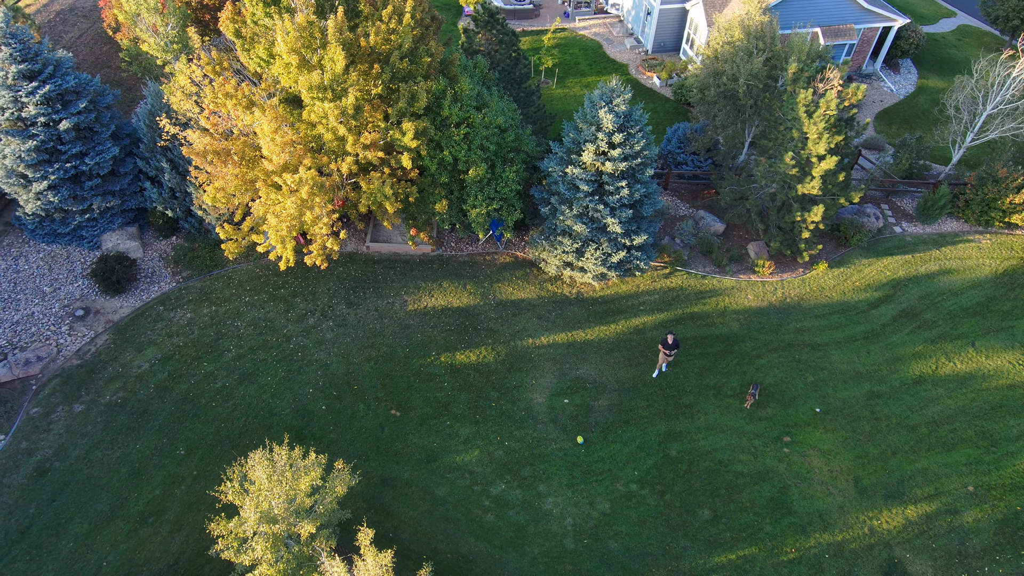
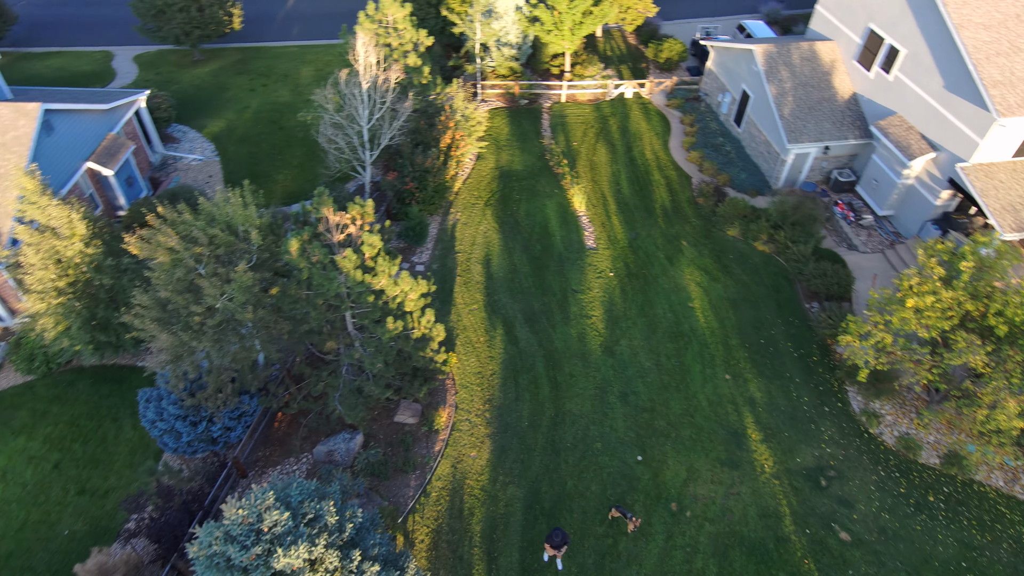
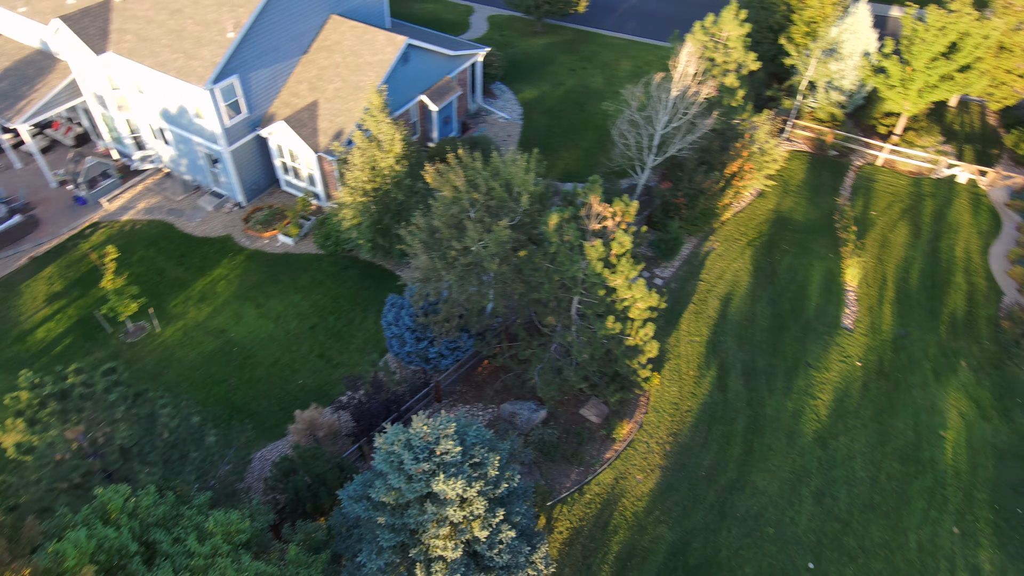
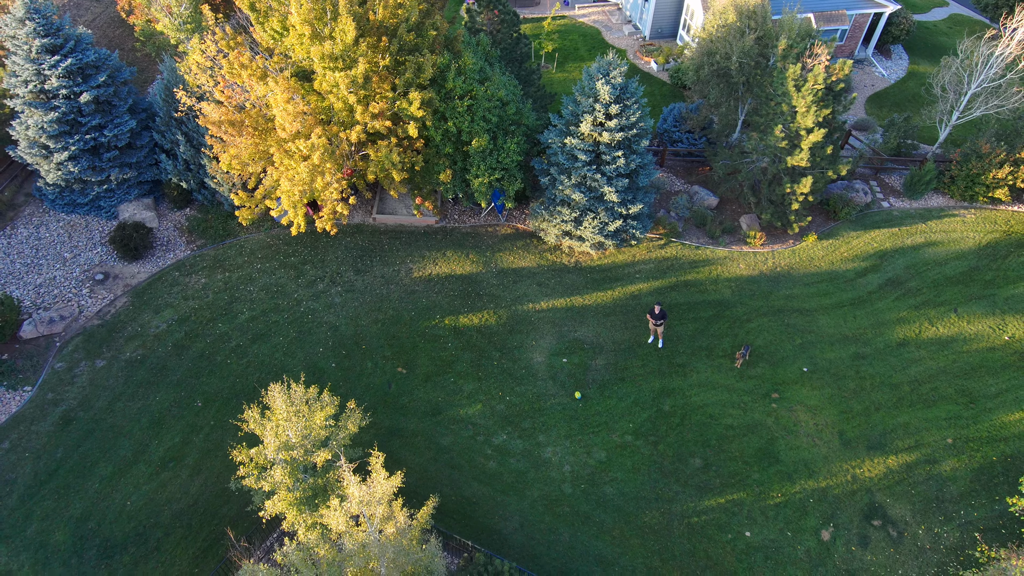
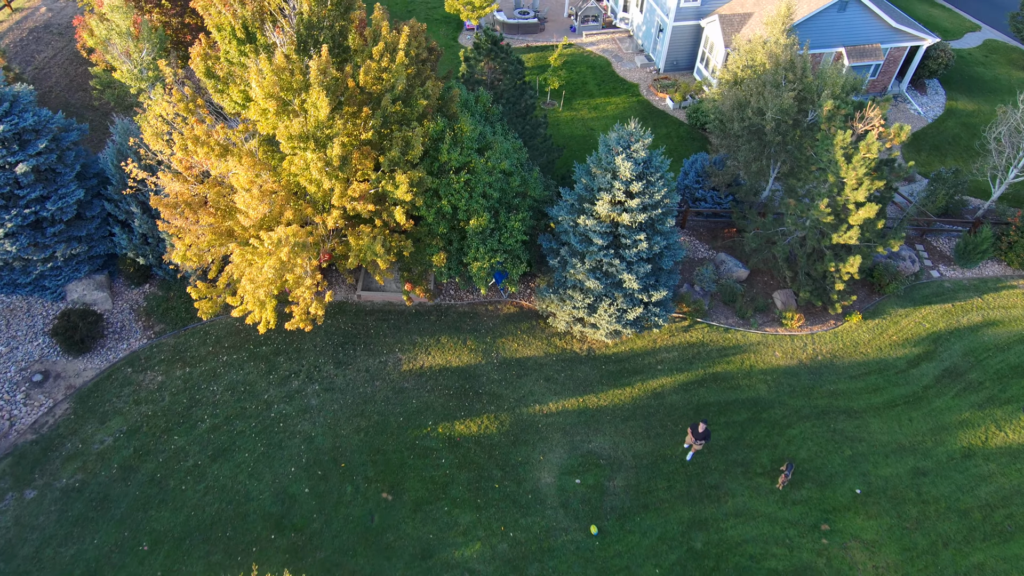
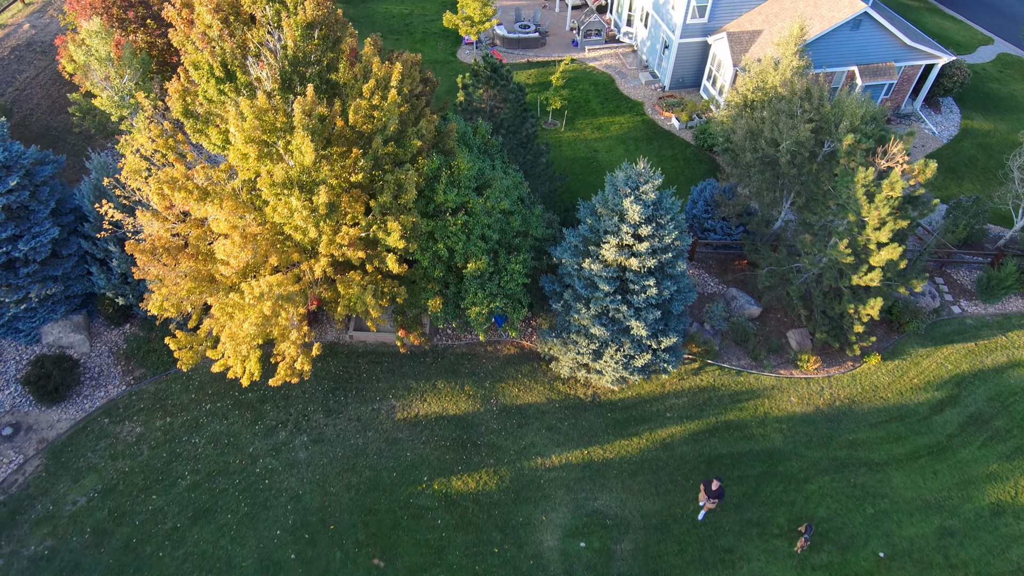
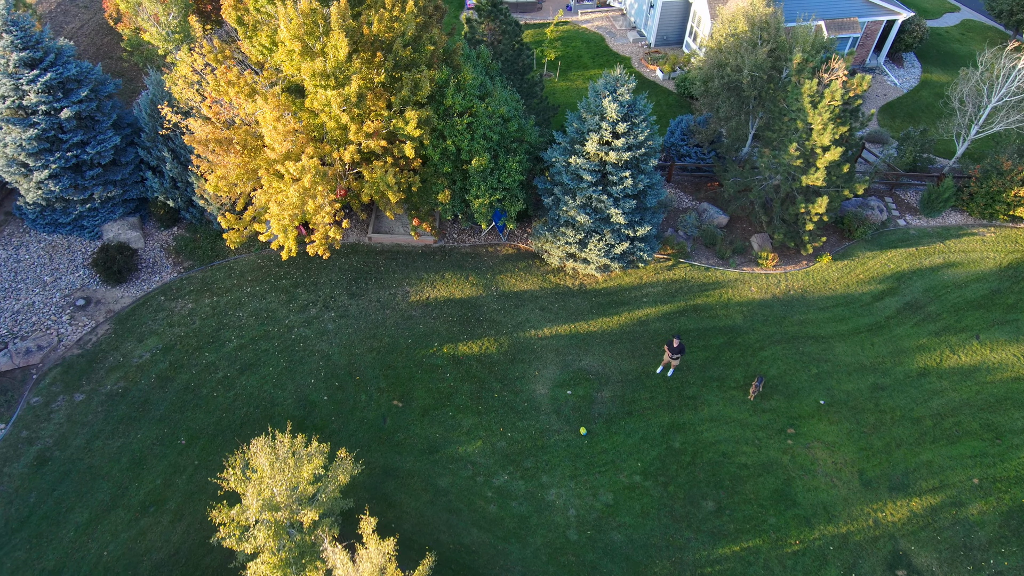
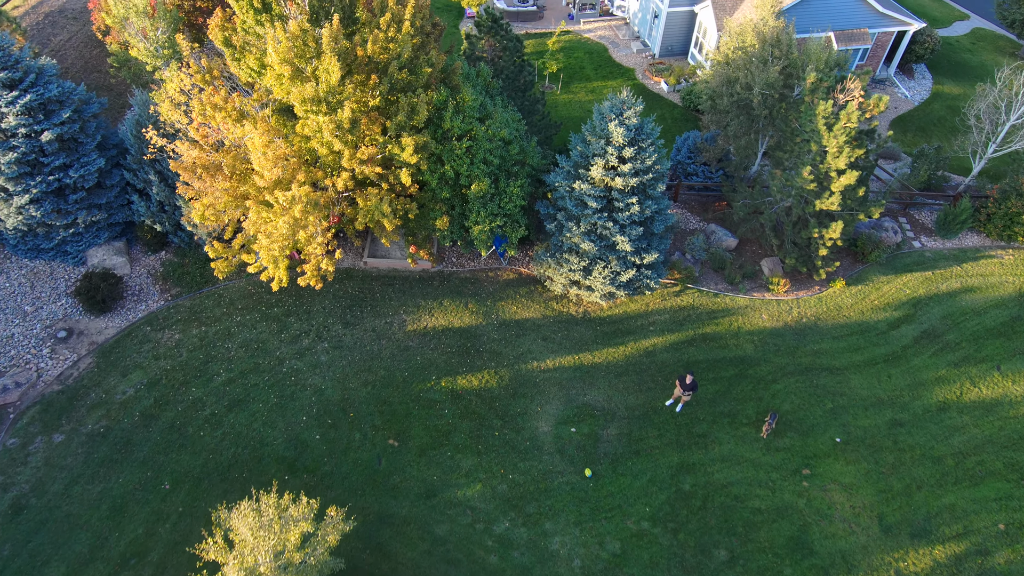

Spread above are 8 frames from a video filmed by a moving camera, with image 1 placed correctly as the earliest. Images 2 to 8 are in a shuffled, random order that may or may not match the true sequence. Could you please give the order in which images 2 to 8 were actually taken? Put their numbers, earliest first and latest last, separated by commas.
4, 7, 8, 5, 6, 3, 2
